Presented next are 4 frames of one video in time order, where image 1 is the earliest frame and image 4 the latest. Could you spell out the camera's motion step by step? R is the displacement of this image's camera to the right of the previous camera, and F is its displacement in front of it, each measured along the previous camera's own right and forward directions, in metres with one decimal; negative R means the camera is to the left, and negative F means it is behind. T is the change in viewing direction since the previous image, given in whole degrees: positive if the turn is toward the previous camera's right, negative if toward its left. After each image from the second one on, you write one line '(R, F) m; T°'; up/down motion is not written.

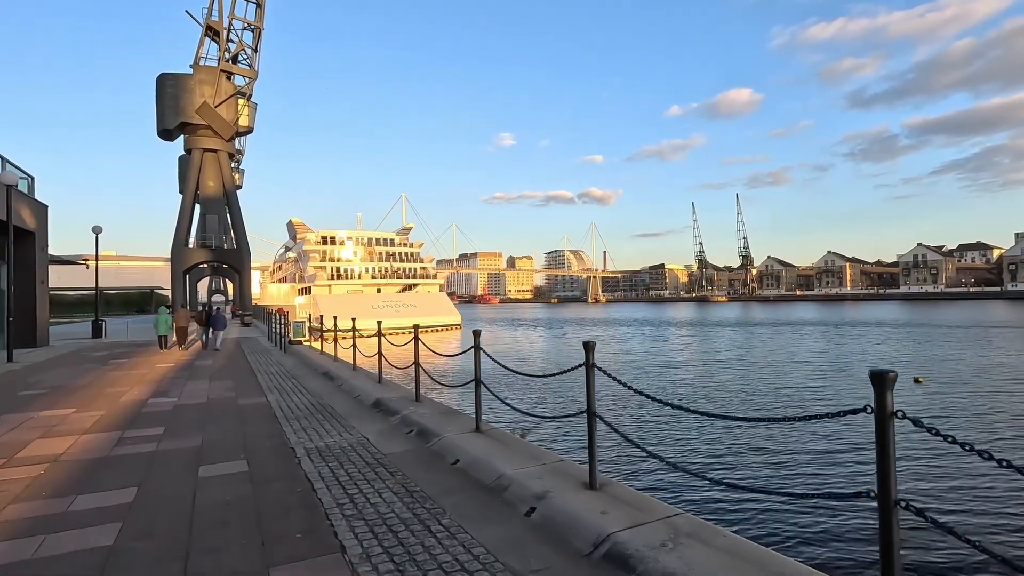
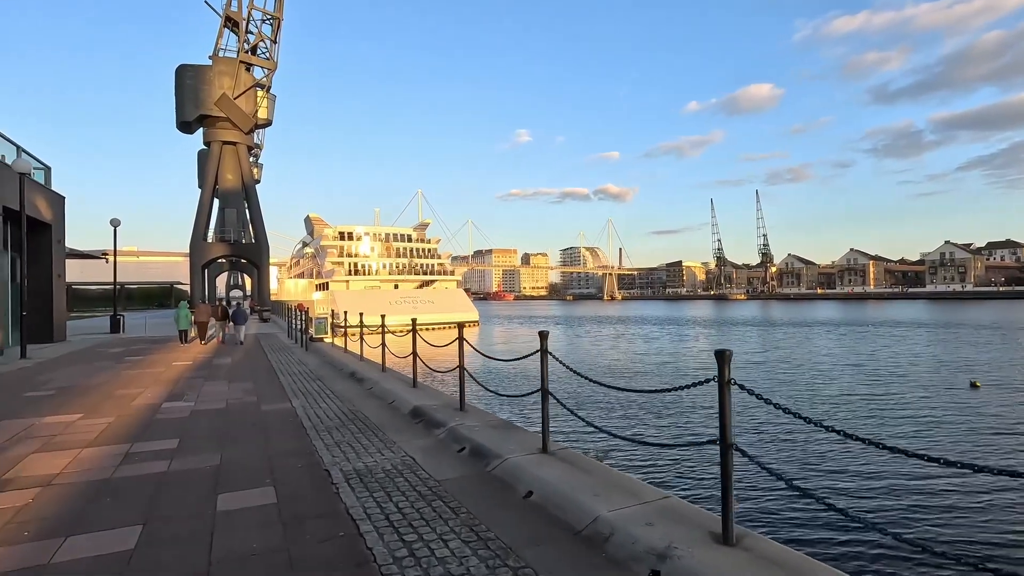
(-0.6, +1.1) m; -1°
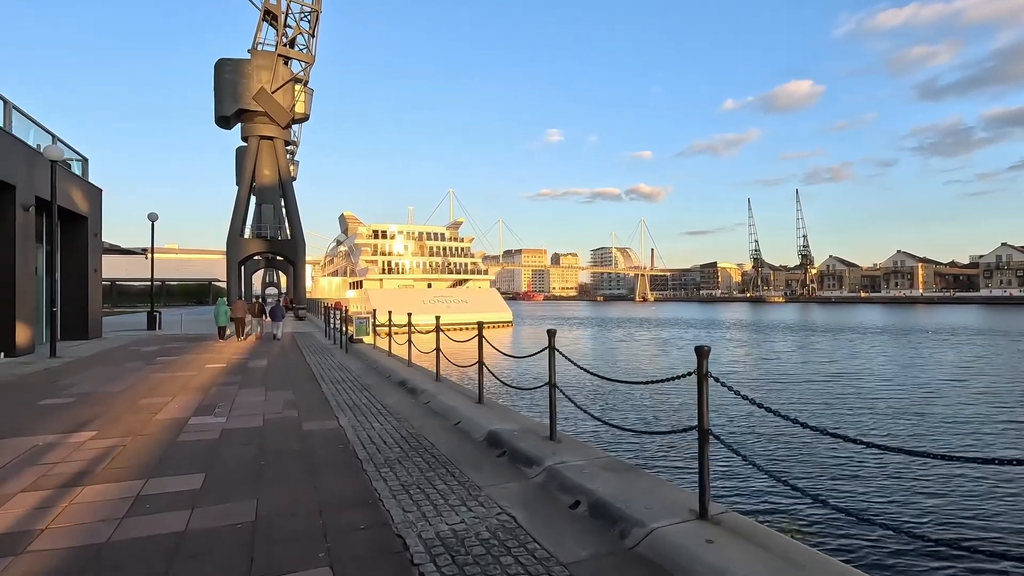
(-0.9, +1.6) m; -3°
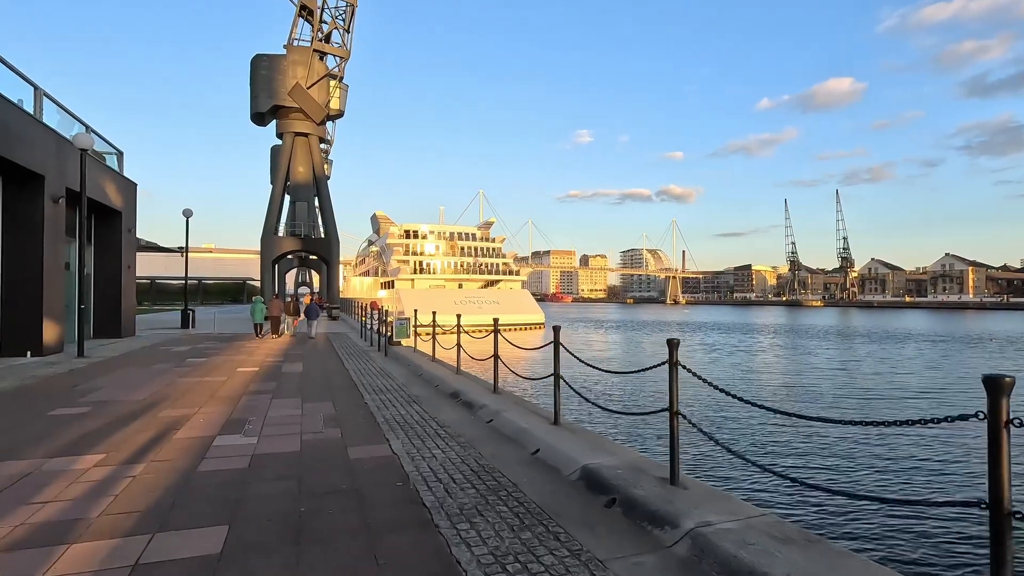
(-0.7, +1.4) m; -3°
